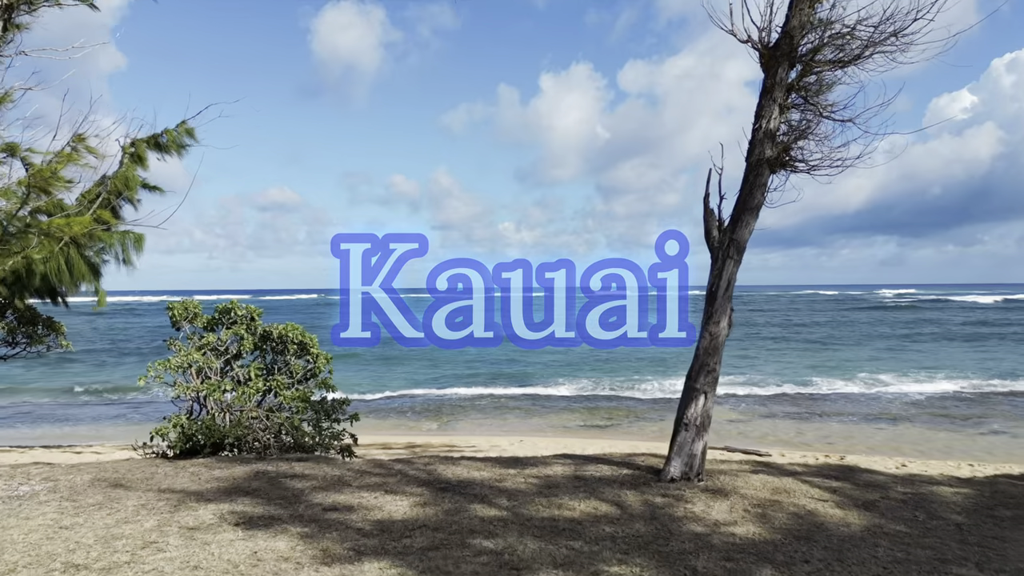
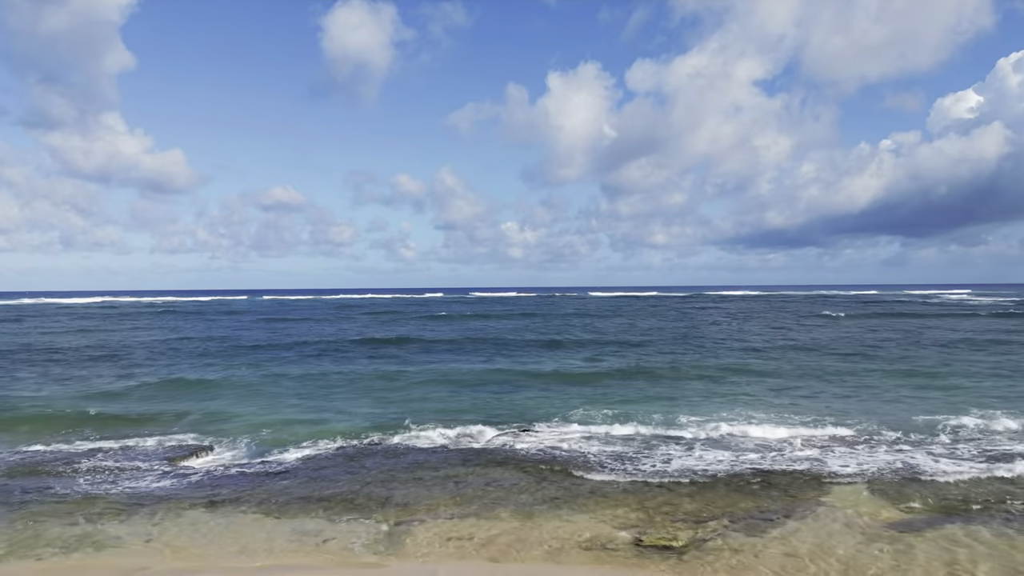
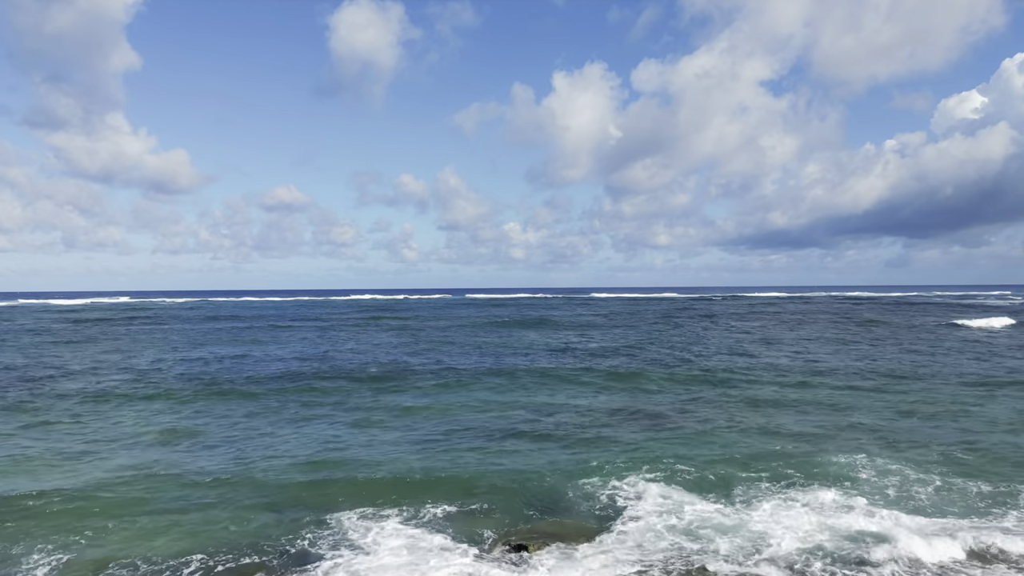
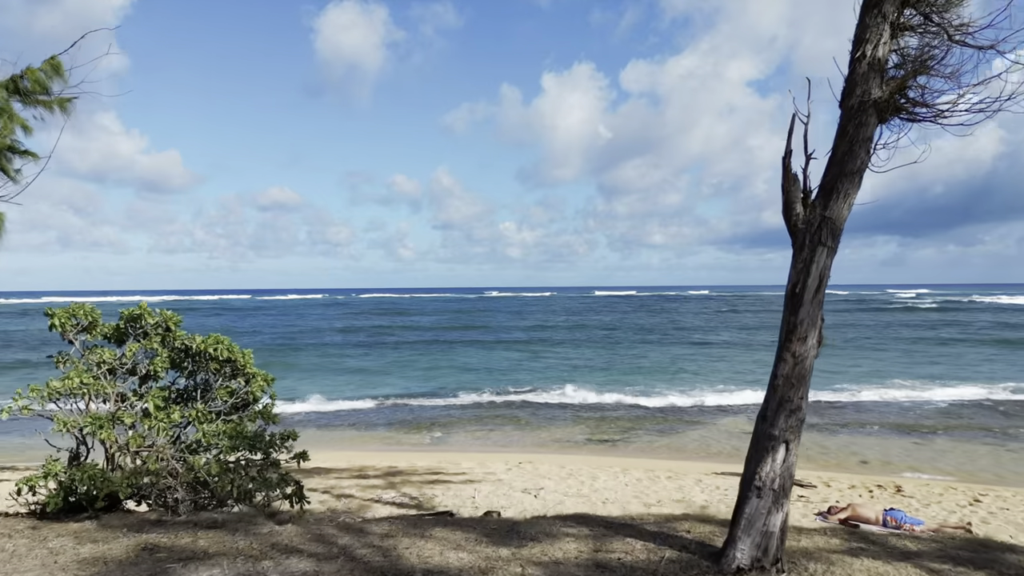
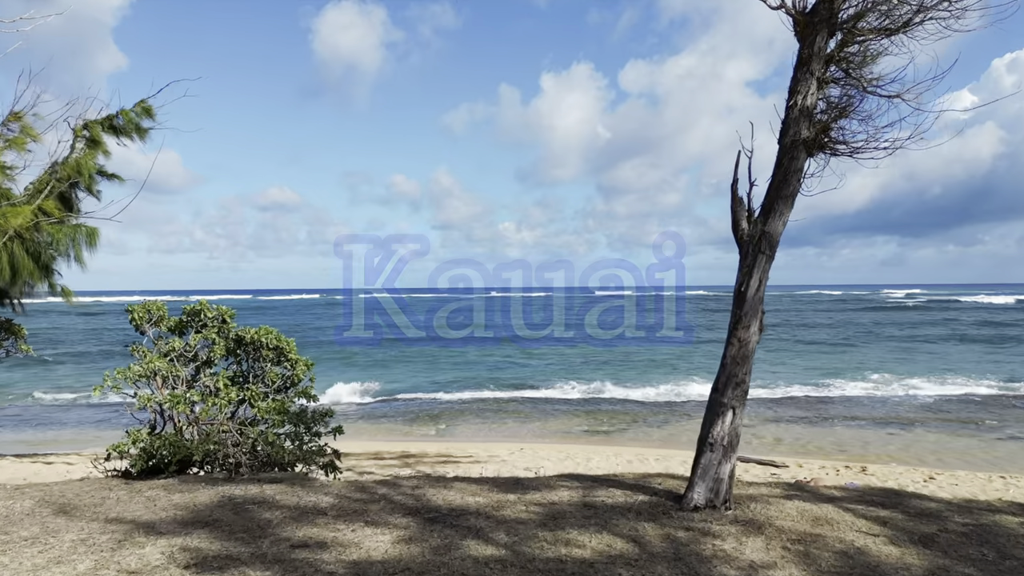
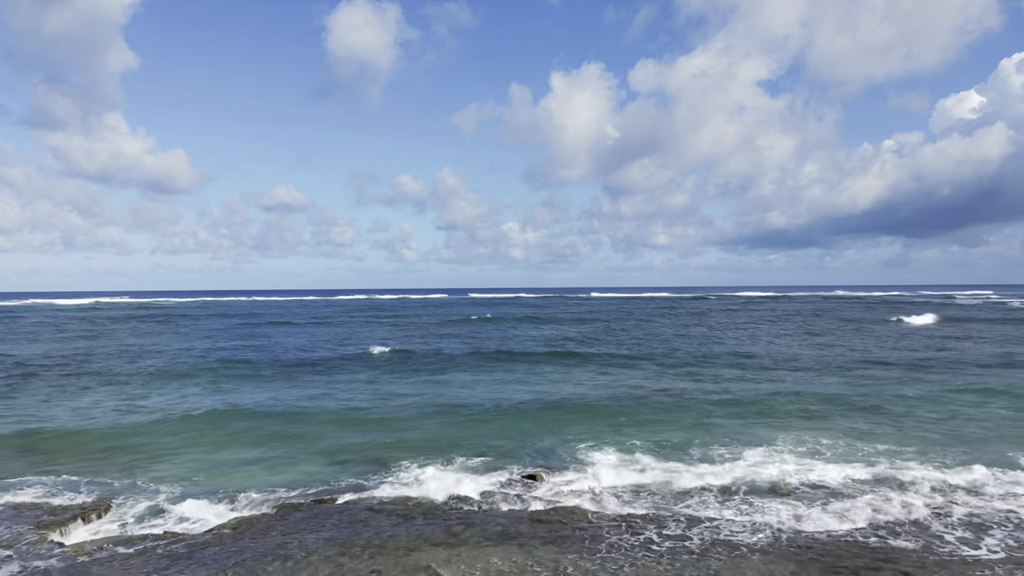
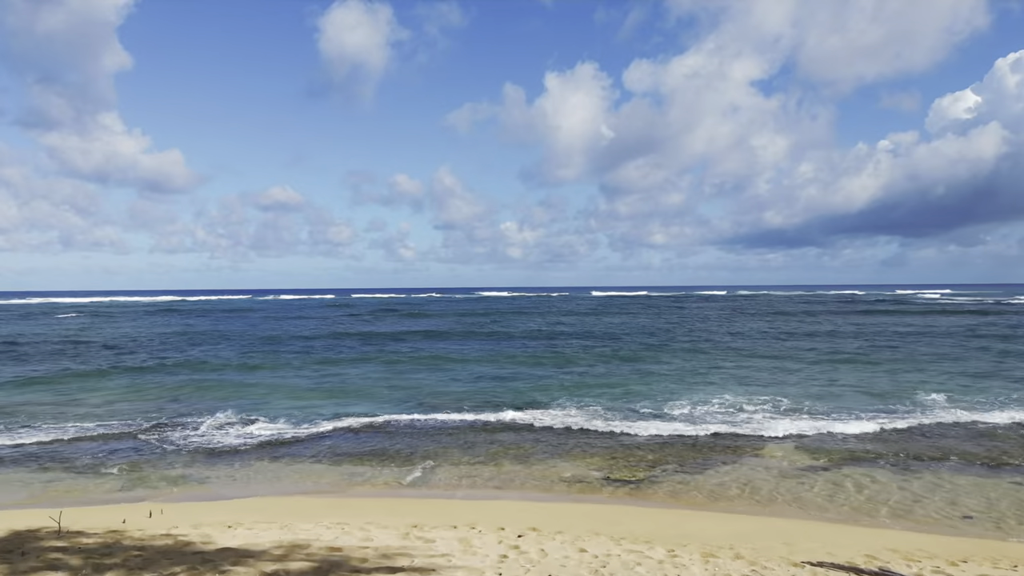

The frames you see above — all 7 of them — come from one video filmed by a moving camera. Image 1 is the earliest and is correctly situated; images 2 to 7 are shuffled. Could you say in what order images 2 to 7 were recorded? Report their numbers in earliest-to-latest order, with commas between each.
5, 4, 7, 2, 6, 3
